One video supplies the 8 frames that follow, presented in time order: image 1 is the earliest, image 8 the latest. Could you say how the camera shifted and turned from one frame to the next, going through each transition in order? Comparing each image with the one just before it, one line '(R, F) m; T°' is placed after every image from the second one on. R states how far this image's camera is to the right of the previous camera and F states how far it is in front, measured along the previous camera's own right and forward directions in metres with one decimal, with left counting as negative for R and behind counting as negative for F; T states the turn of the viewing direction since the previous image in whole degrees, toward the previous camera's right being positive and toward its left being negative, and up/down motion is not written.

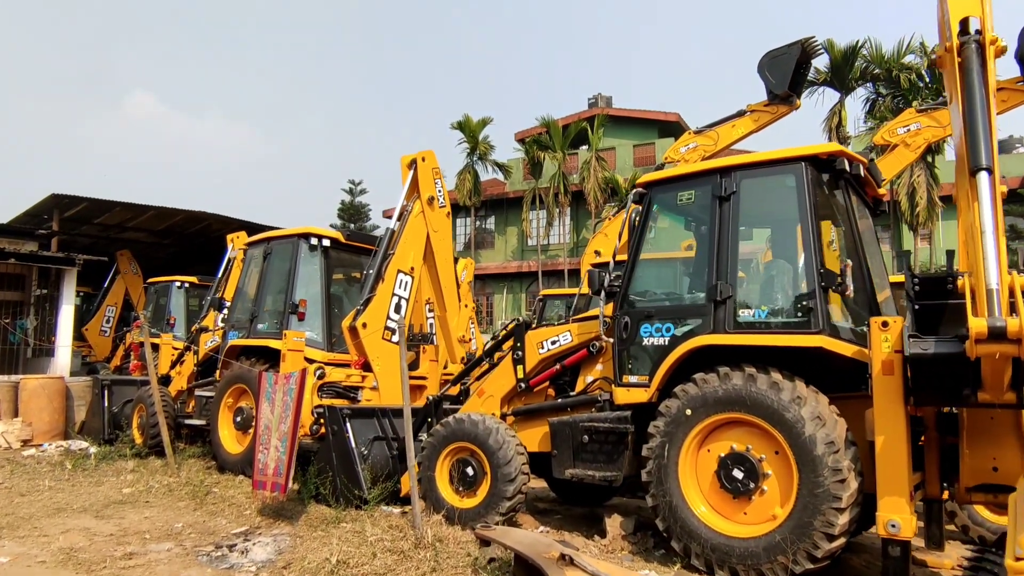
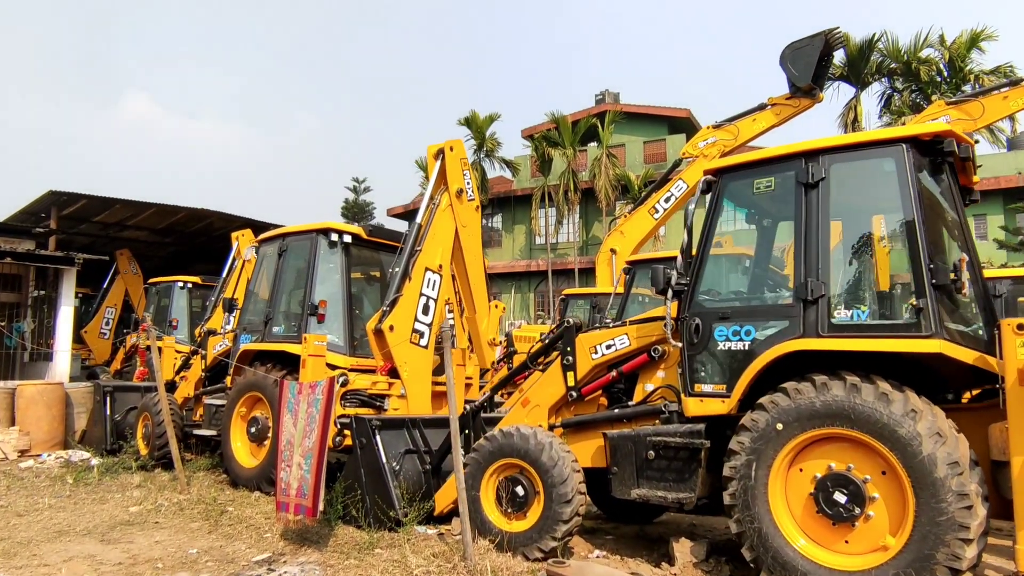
(-0.4, +0.5) m; 0°
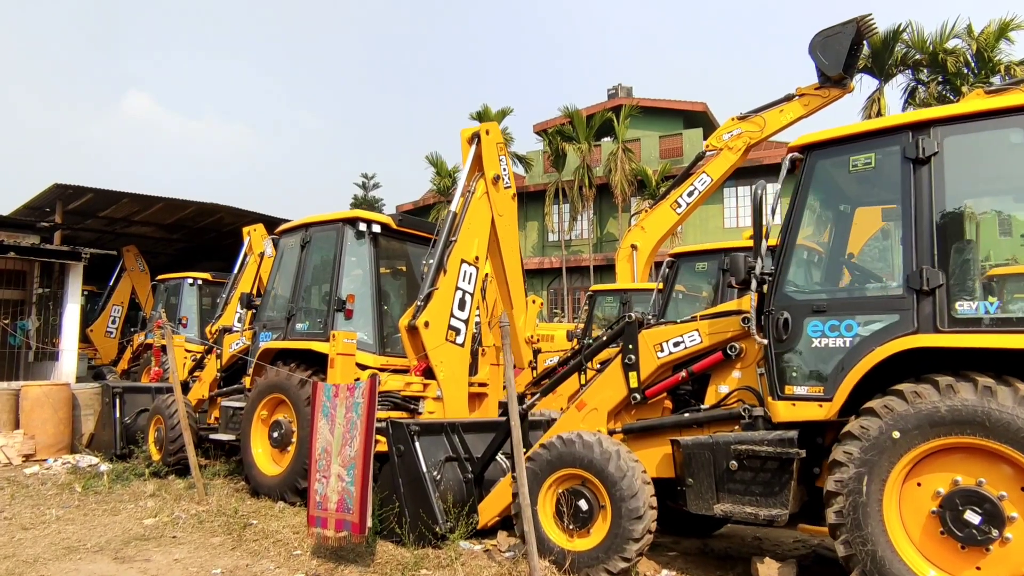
(-0.3, +0.5) m; 0°
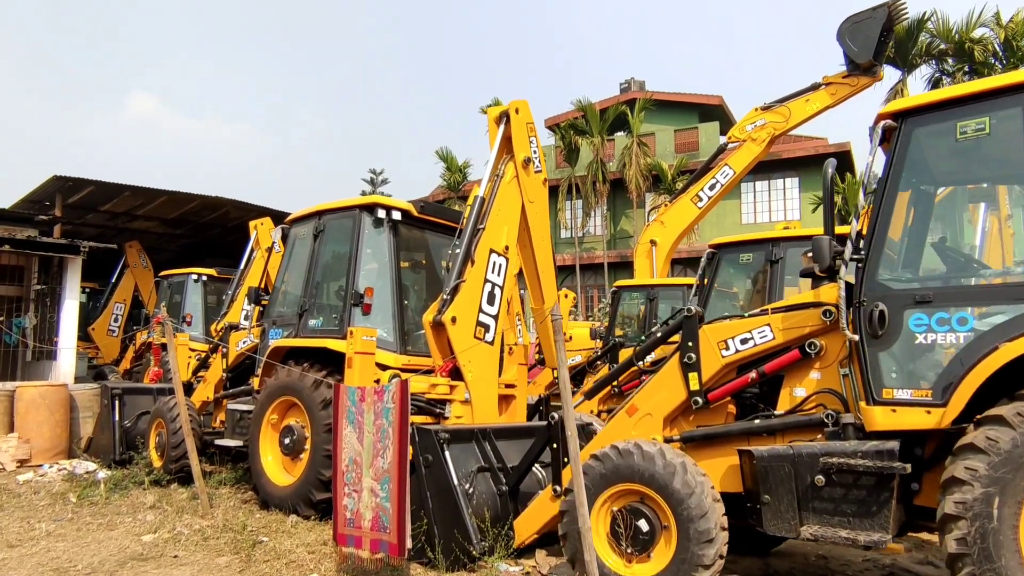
(-0.2, +0.5) m; 0°
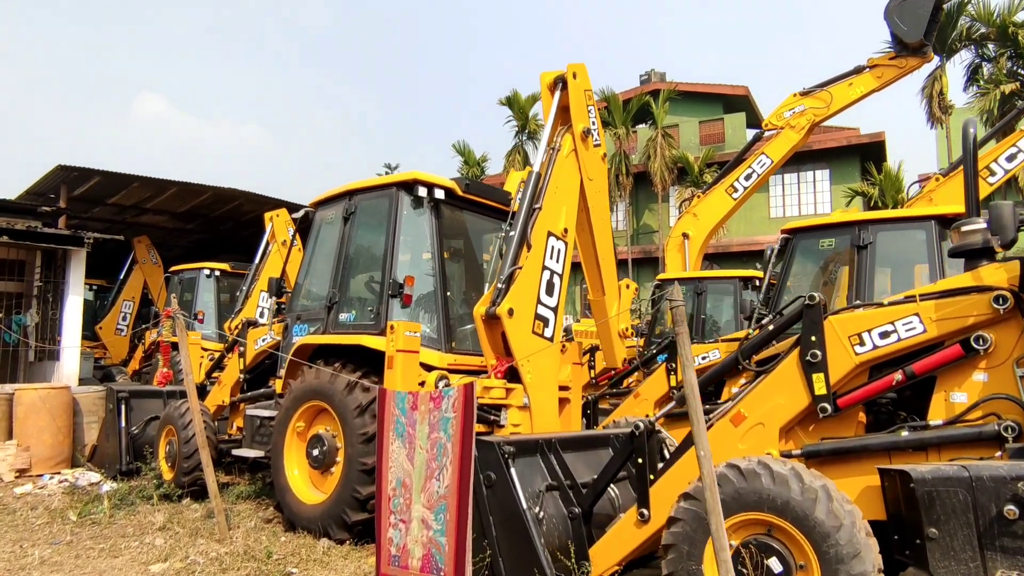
(-0.3, +0.7) m; -1°
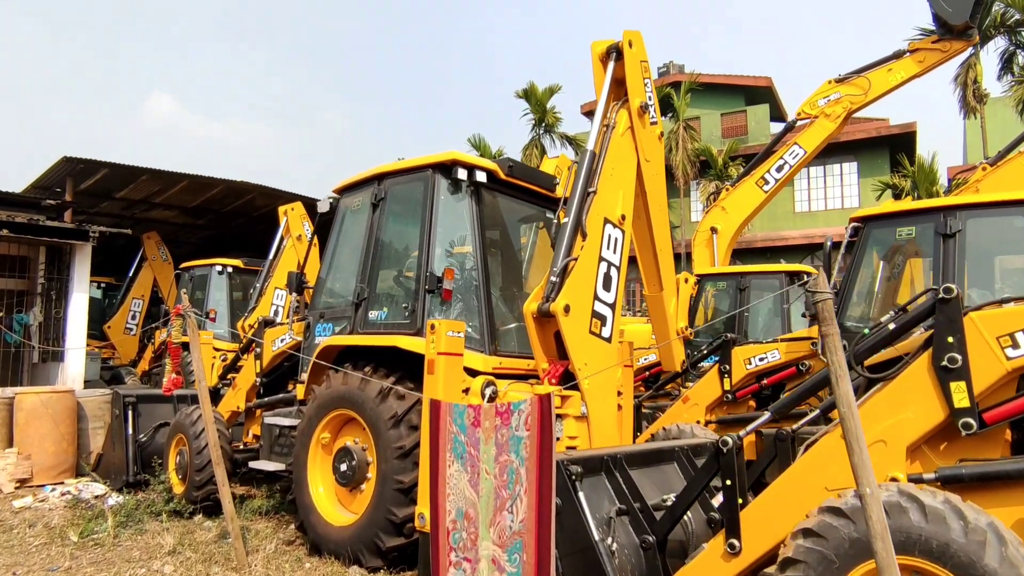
(-0.3, +0.5) m; -1°
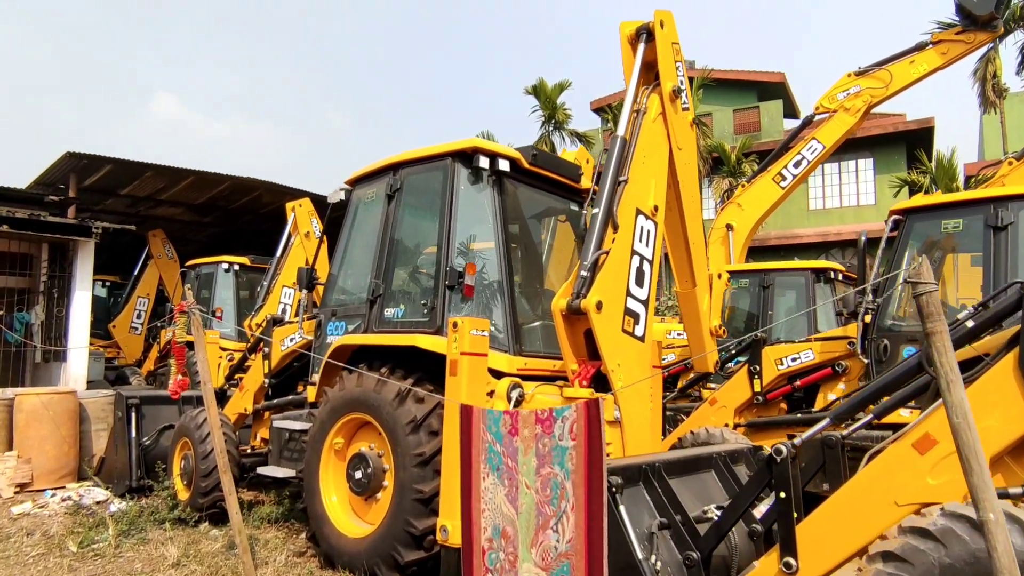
(-0.1, +0.3) m; 0°
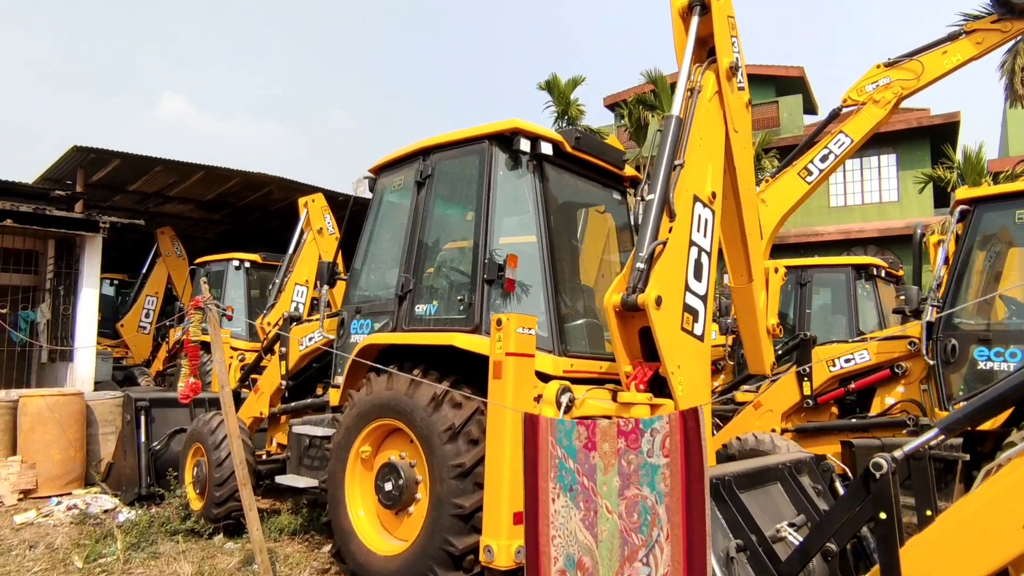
(-0.2, +0.4) m; -1°
